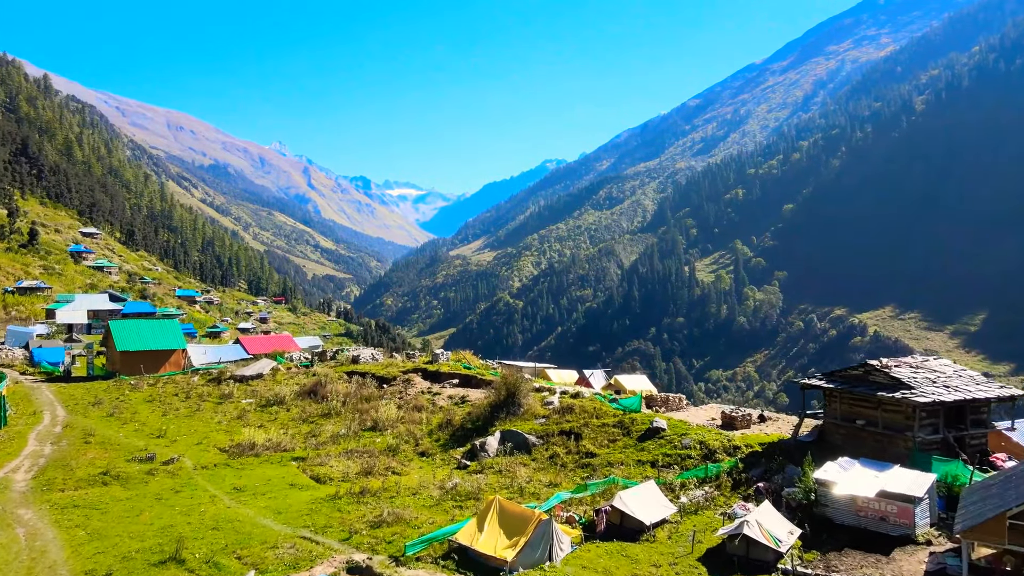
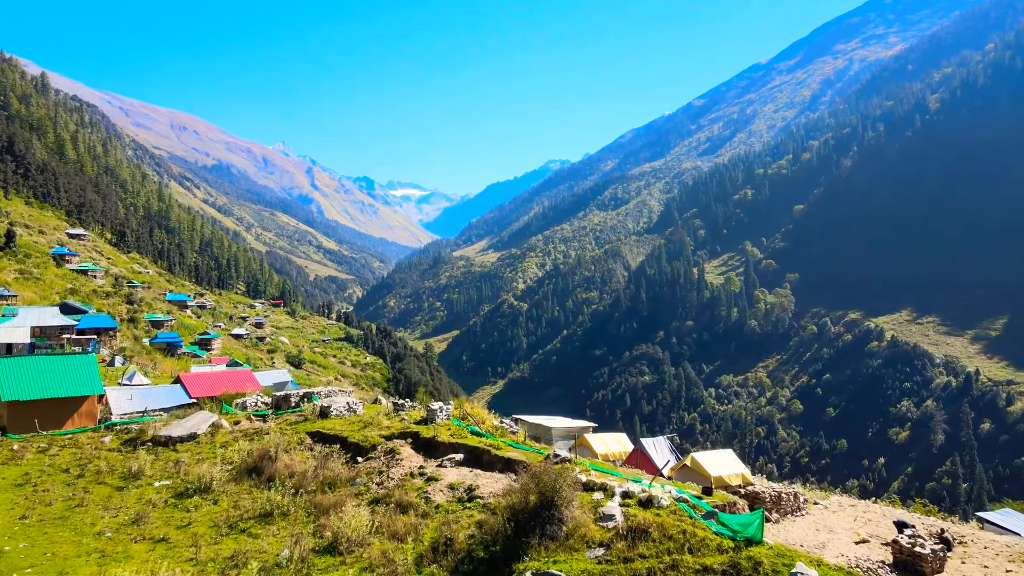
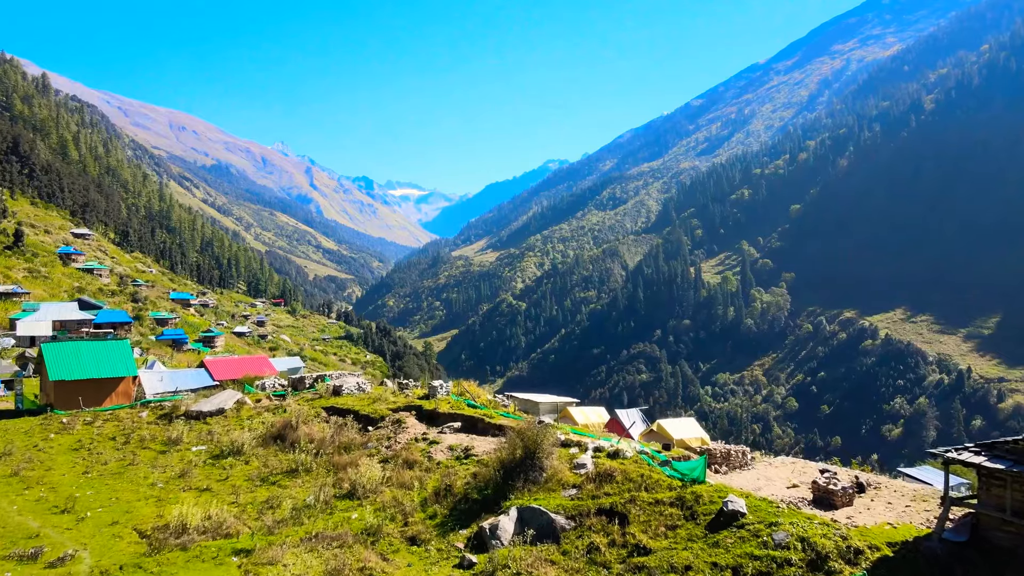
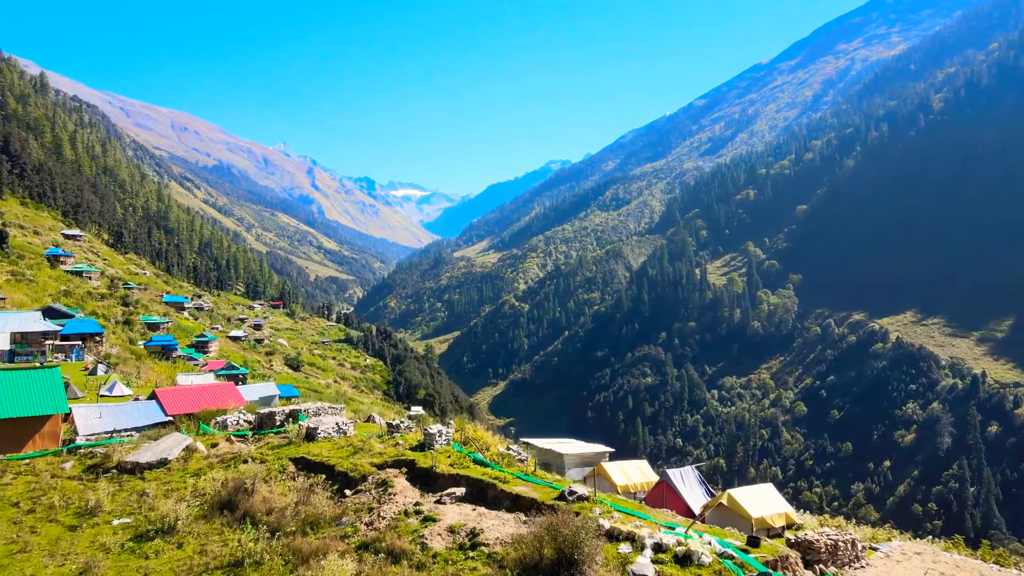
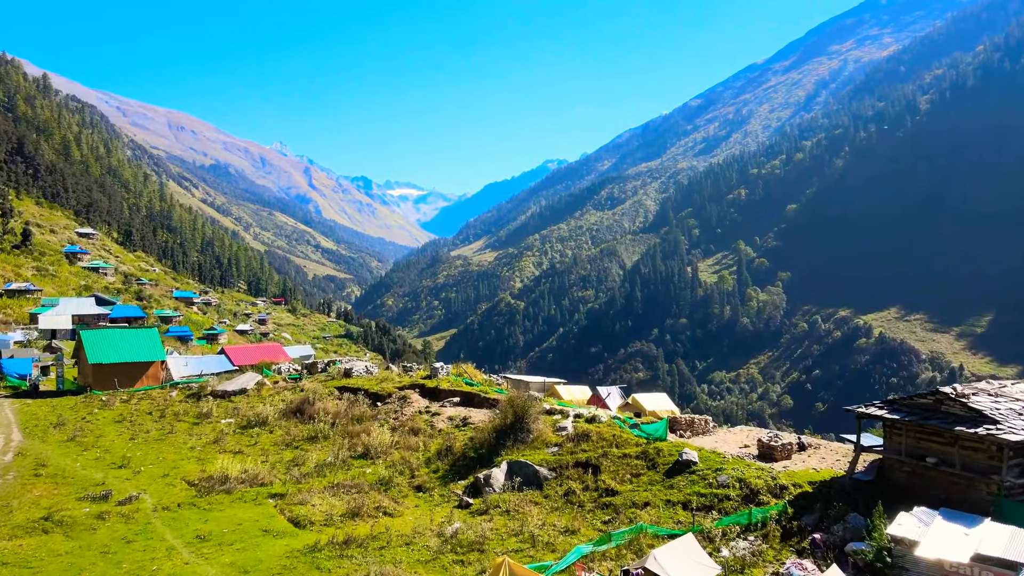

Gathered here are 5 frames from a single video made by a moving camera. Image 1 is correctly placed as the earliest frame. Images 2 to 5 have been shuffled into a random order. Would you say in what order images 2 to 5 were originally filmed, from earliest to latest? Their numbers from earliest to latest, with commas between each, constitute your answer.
5, 3, 2, 4
